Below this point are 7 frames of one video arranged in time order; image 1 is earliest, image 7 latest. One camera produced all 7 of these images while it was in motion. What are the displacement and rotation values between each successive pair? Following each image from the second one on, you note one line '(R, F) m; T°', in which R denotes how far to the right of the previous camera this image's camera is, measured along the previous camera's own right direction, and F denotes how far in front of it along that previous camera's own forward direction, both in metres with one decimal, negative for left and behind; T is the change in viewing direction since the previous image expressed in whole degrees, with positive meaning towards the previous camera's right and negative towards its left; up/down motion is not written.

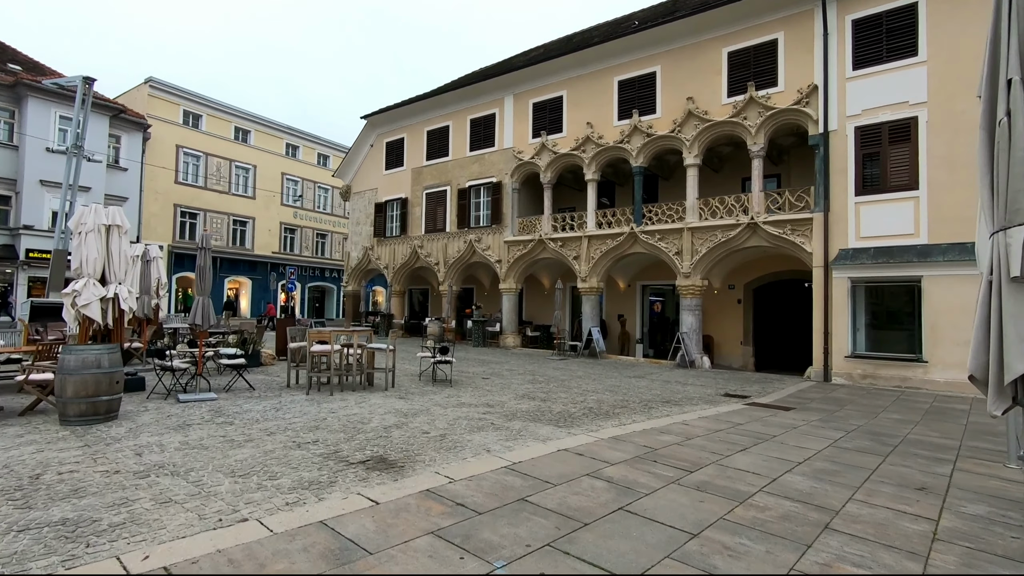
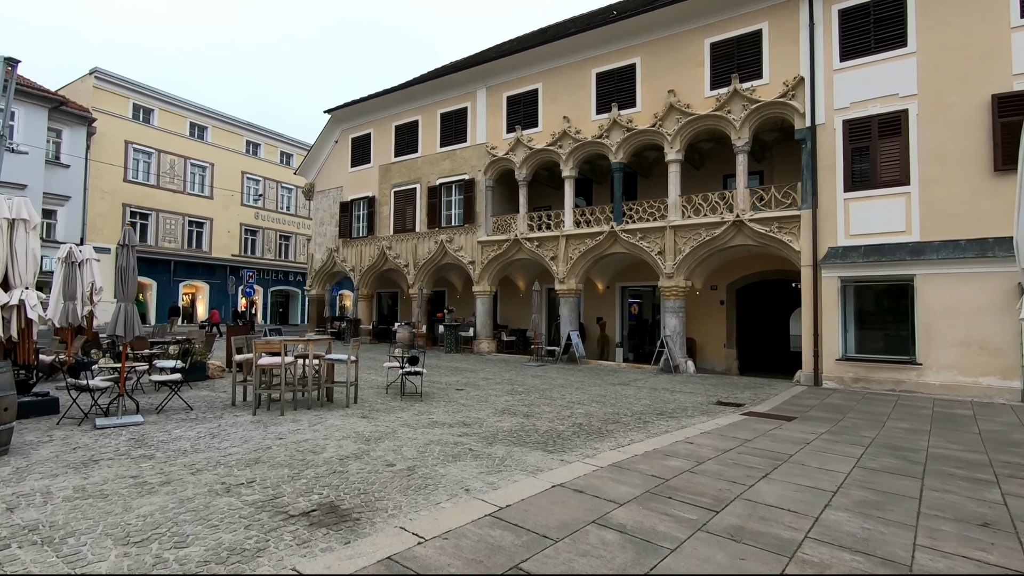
(-0.1, +1.0) m; +3°
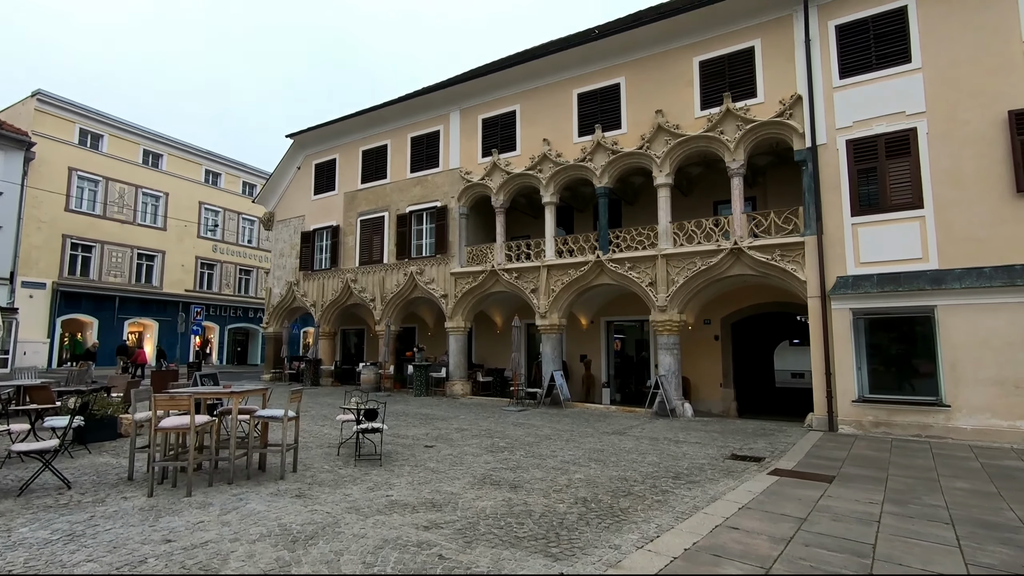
(-0.1, +1.6) m; +3°
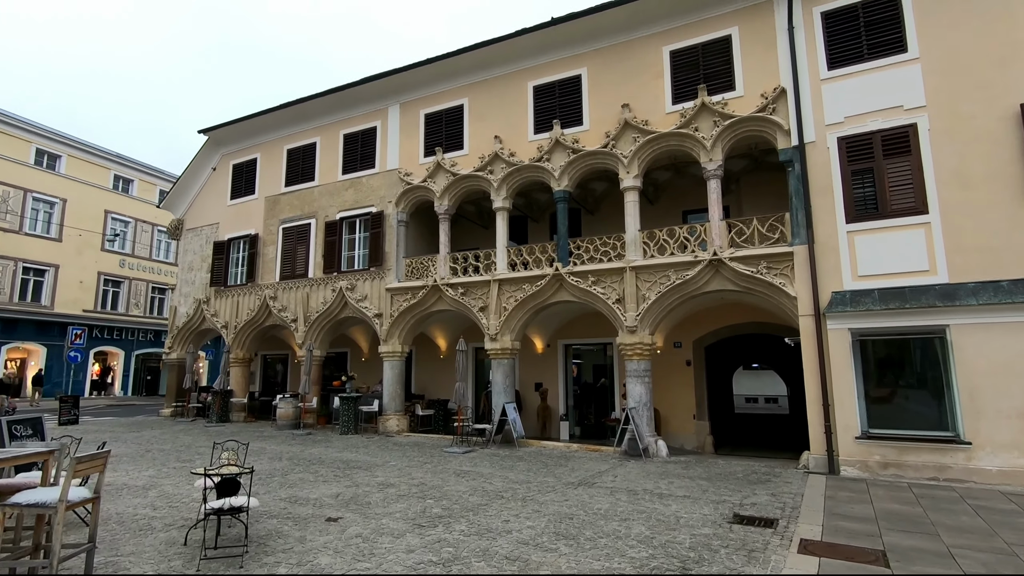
(+0.1, +2.3) m; +5°
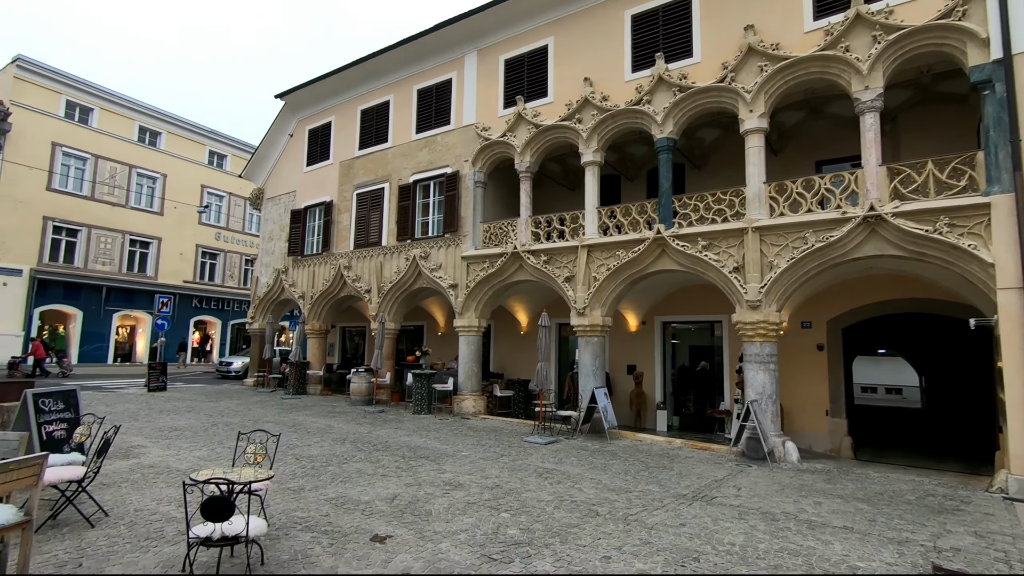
(-0.2, +1.8) m; -9°
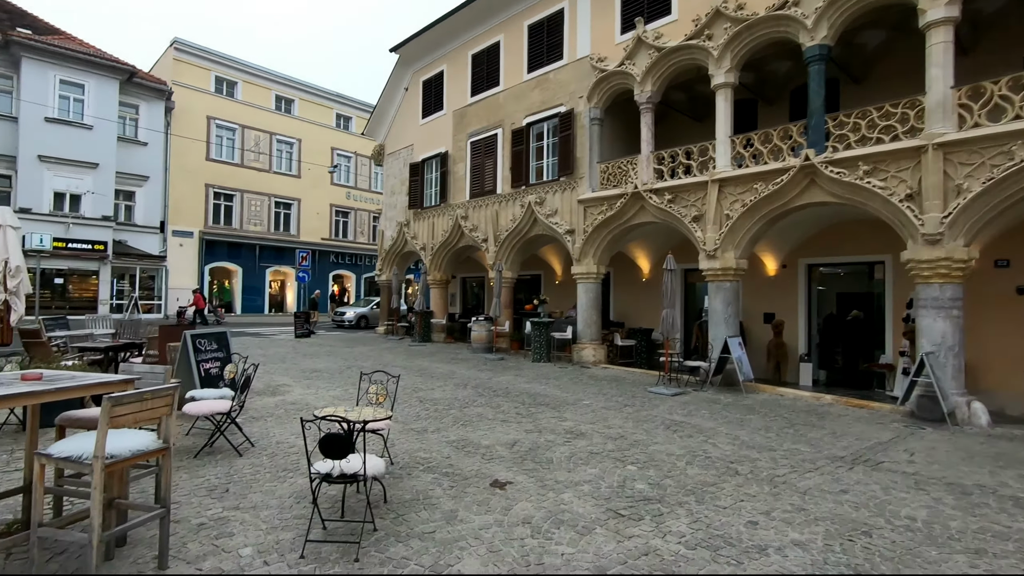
(-0.1, +0.5) m; -12°
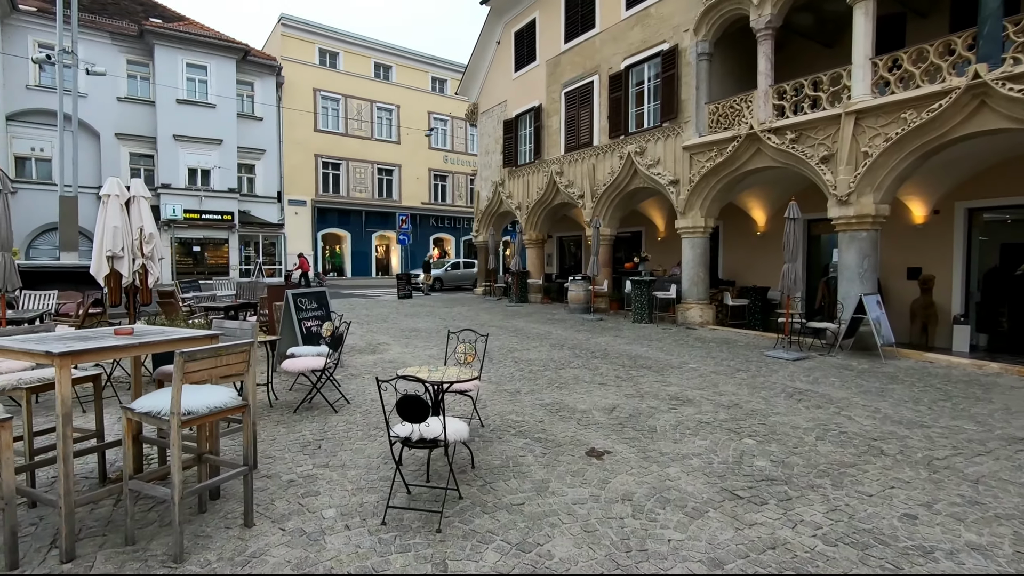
(0.0, +0.5) m; -10°
